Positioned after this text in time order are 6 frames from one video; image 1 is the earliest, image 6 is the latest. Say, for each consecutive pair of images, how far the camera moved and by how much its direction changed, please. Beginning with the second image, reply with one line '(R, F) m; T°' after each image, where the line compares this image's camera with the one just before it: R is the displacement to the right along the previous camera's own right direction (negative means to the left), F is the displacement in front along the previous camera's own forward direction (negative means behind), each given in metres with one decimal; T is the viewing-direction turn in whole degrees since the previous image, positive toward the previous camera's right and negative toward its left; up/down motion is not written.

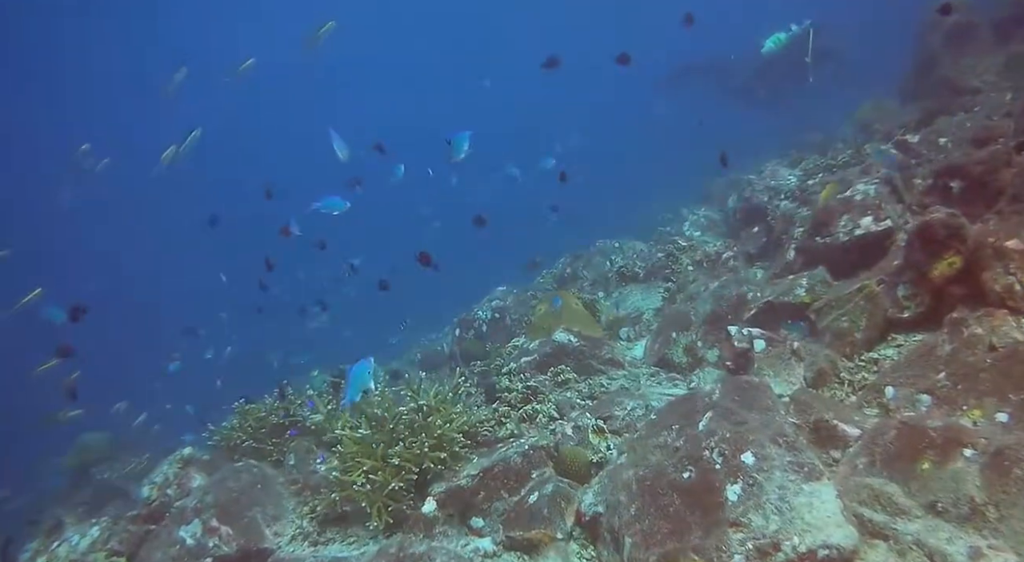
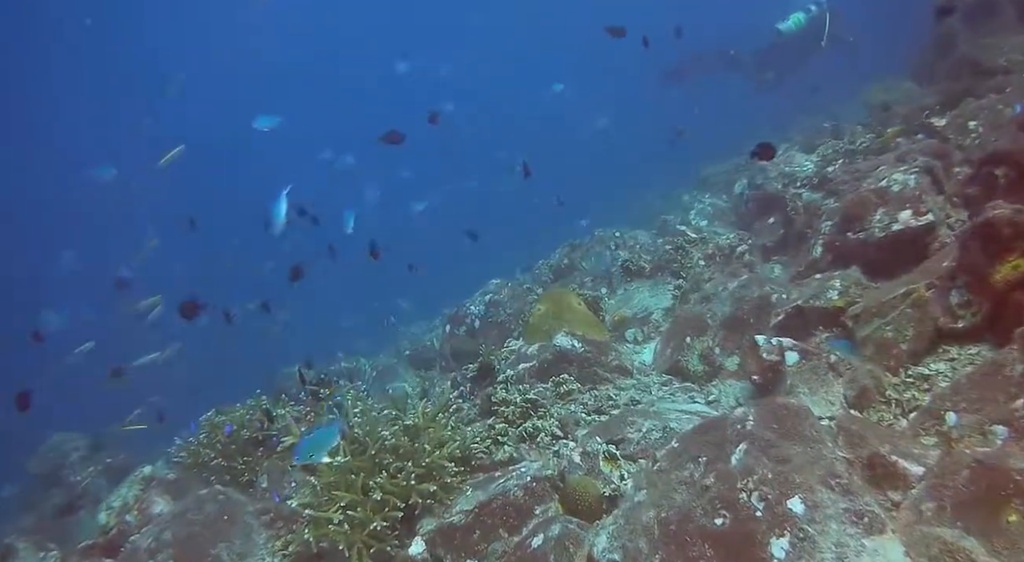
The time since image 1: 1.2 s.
(-0.1, +0.9) m; +1°
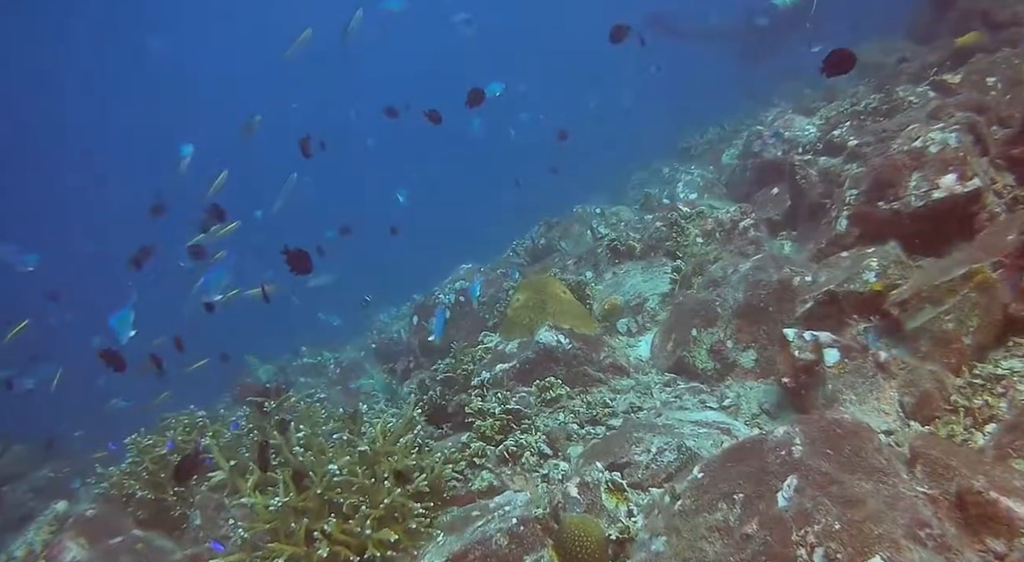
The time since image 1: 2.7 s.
(0.0, +1.2) m; +2°
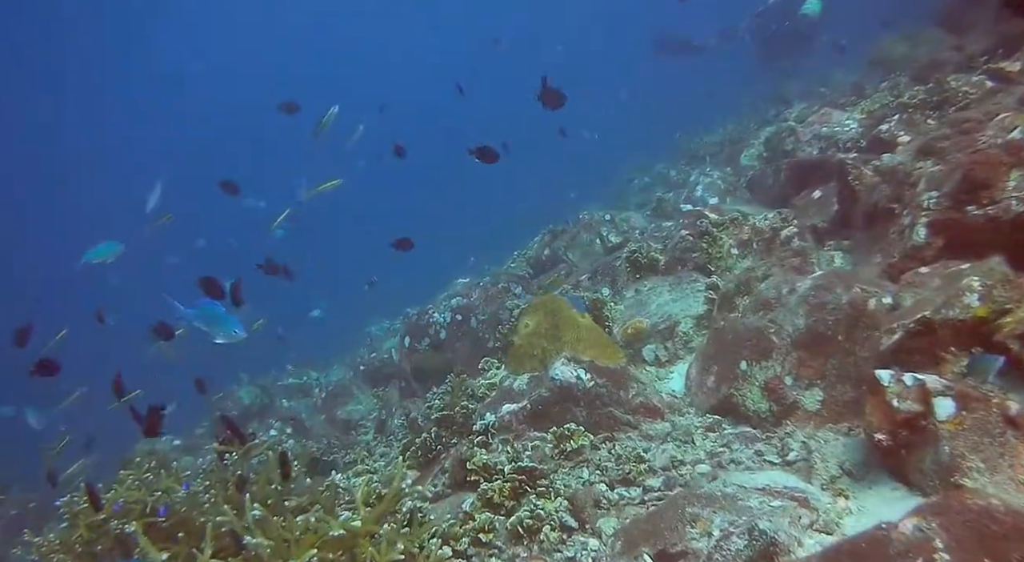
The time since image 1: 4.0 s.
(-0.1, +1.2) m; 0°
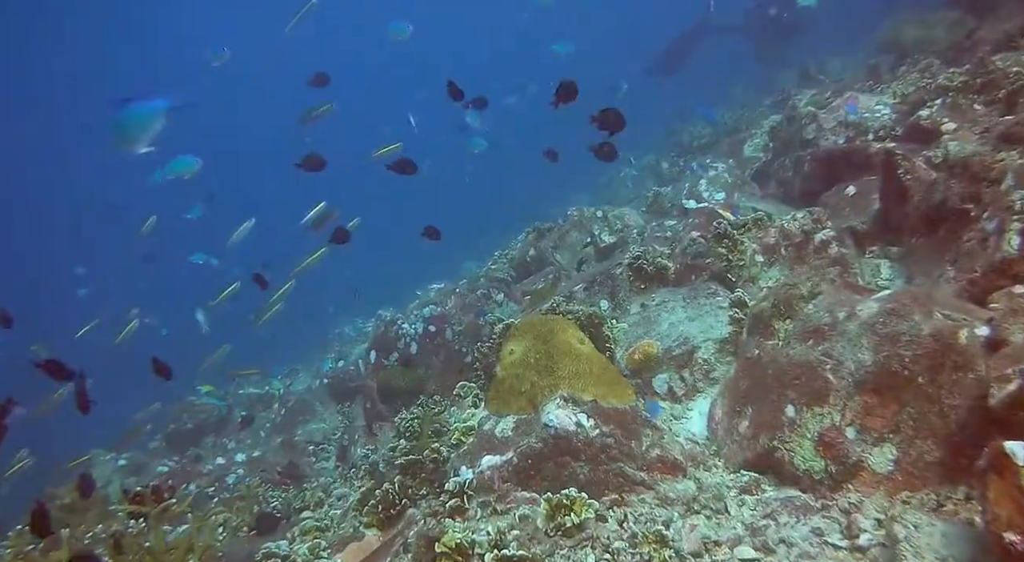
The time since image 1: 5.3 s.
(0.0, +1.2) m; +2°
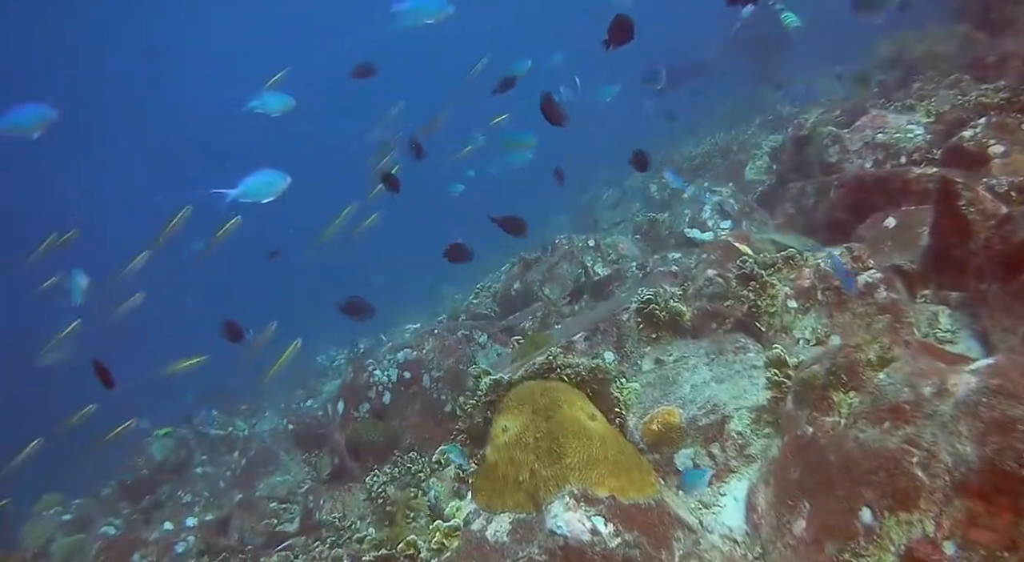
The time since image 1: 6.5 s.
(-0.1, +1.0) m; +2°
